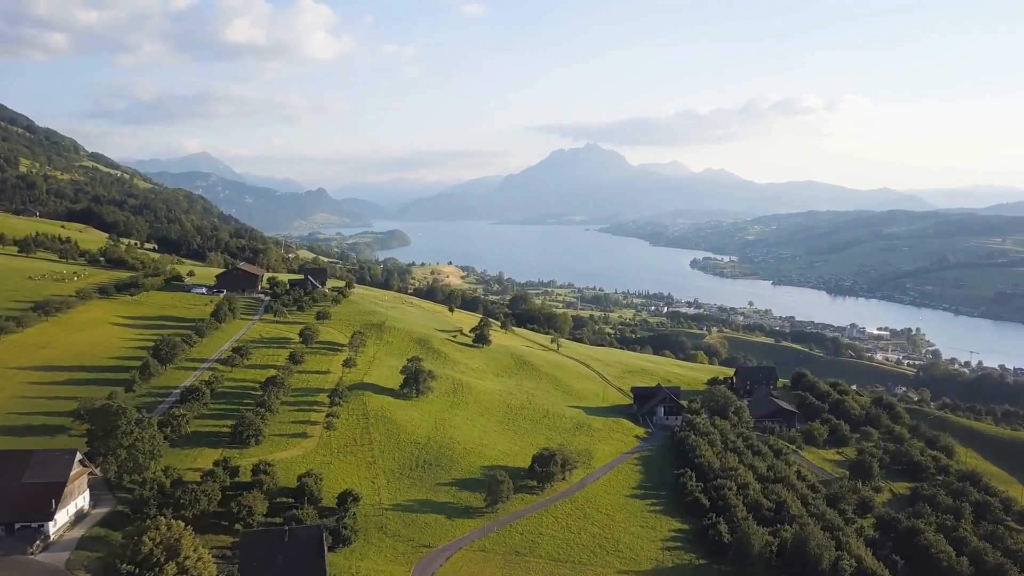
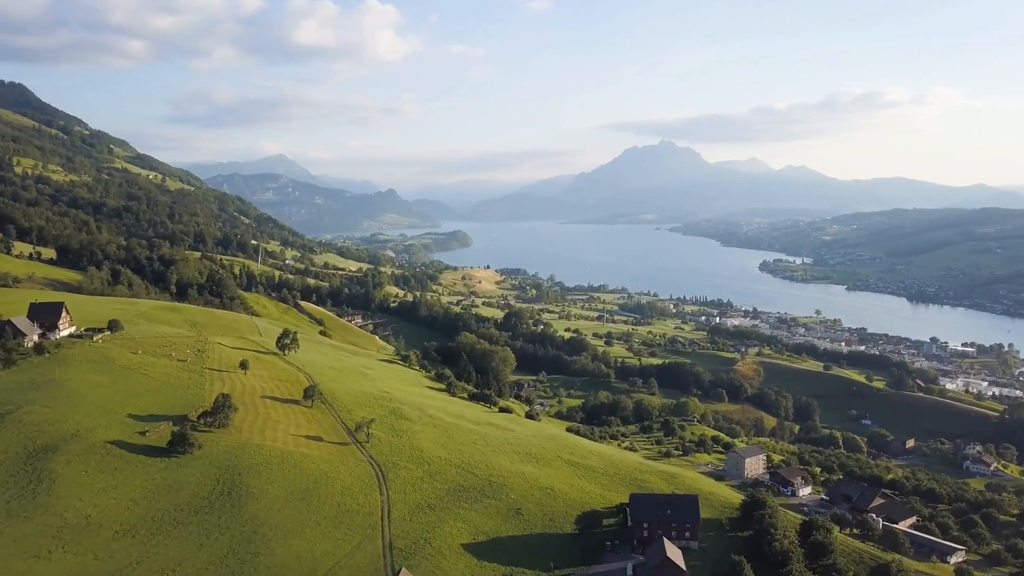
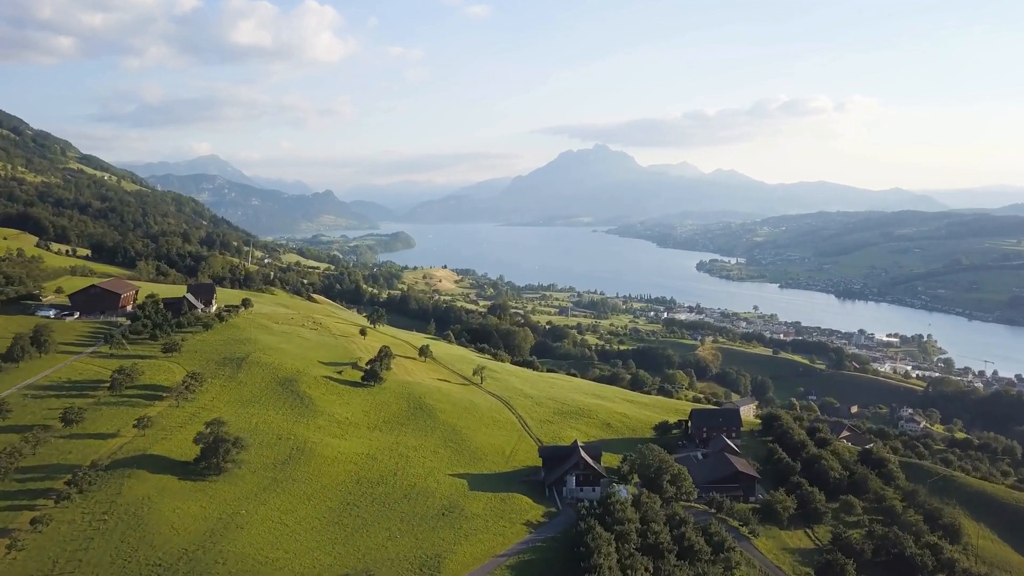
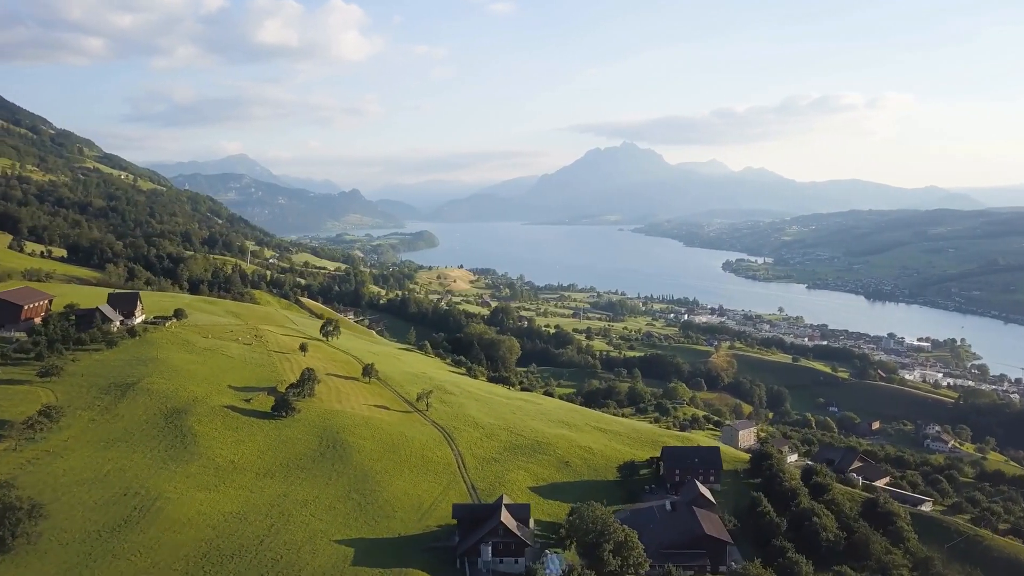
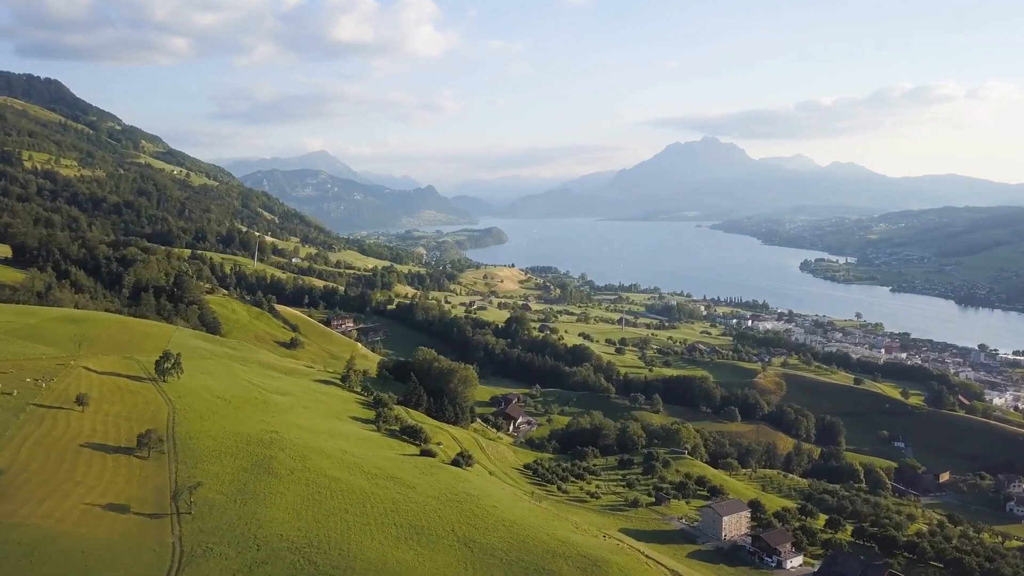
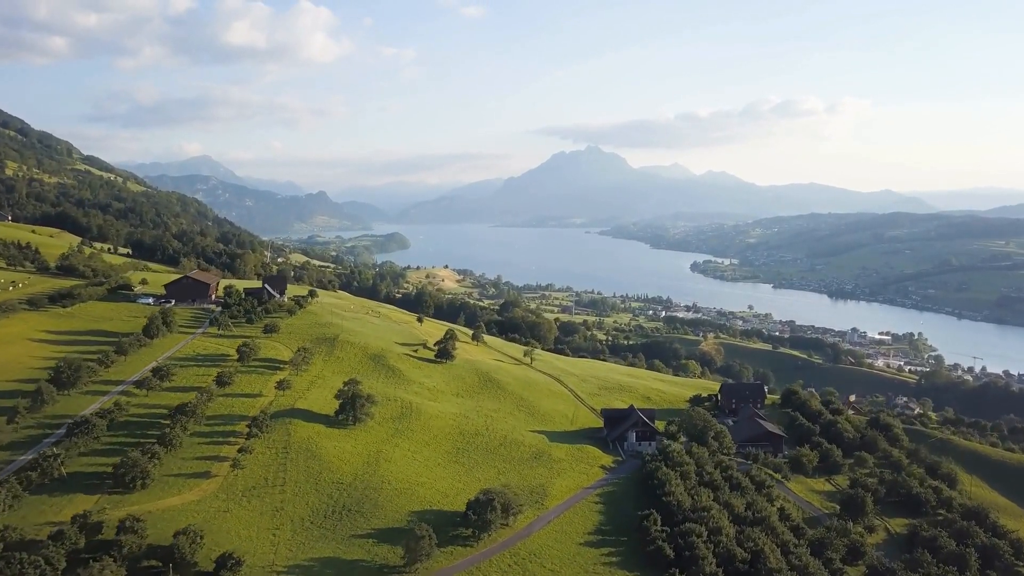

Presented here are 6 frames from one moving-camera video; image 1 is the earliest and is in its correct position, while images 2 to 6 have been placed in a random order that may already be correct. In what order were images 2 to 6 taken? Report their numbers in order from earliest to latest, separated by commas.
6, 3, 4, 2, 5
